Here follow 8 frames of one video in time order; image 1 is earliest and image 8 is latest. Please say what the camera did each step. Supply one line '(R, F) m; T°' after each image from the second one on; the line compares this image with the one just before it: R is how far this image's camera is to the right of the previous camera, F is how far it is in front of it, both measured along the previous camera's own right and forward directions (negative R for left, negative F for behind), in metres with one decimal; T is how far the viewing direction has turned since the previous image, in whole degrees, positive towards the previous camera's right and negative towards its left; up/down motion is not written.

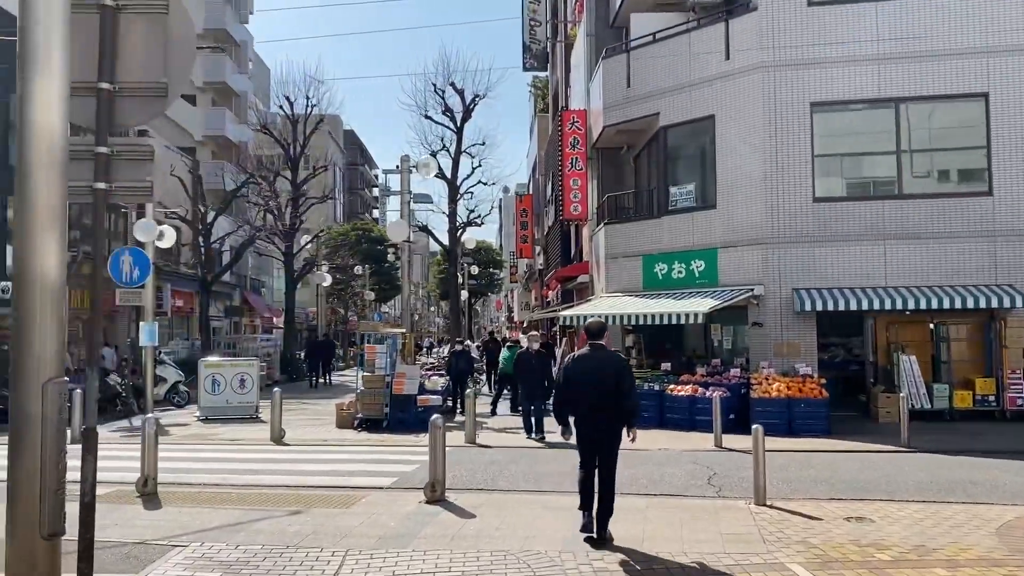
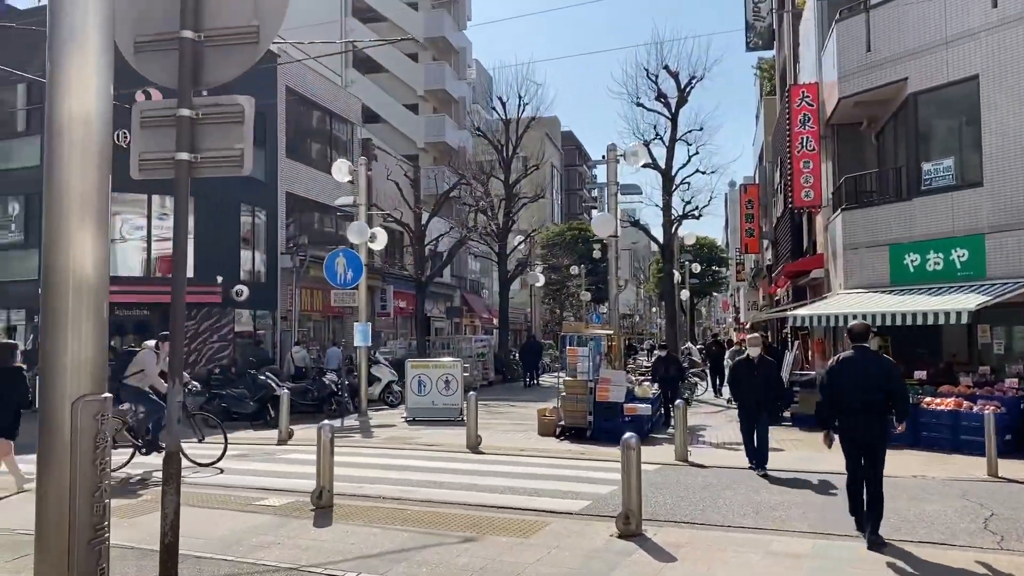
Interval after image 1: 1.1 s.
(+0.2, +1.7) m; -15°
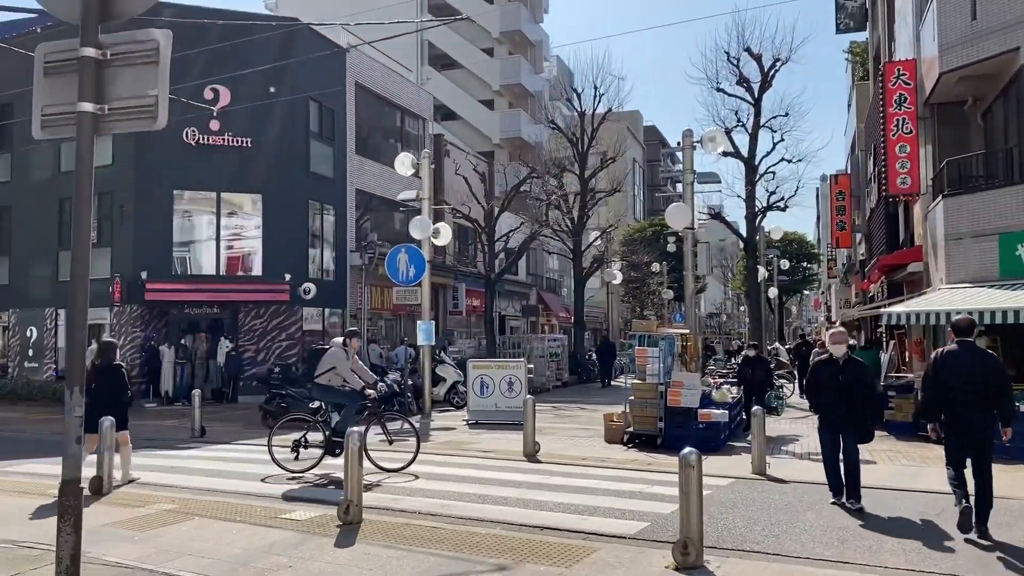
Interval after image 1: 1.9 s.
(+0.4, +1.2) m; -6°
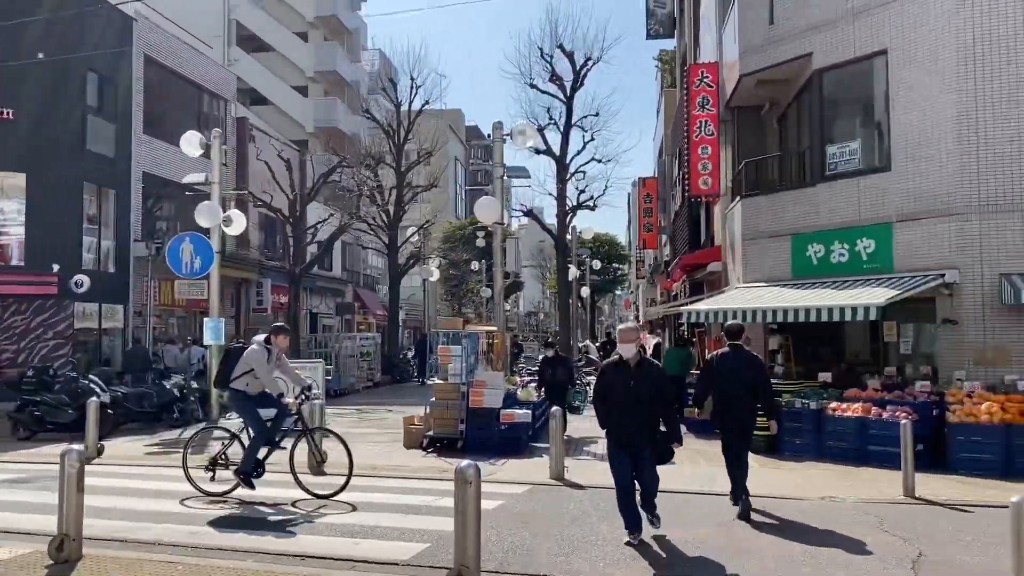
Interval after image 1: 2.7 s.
(+0.6, +1.1) m; +12°
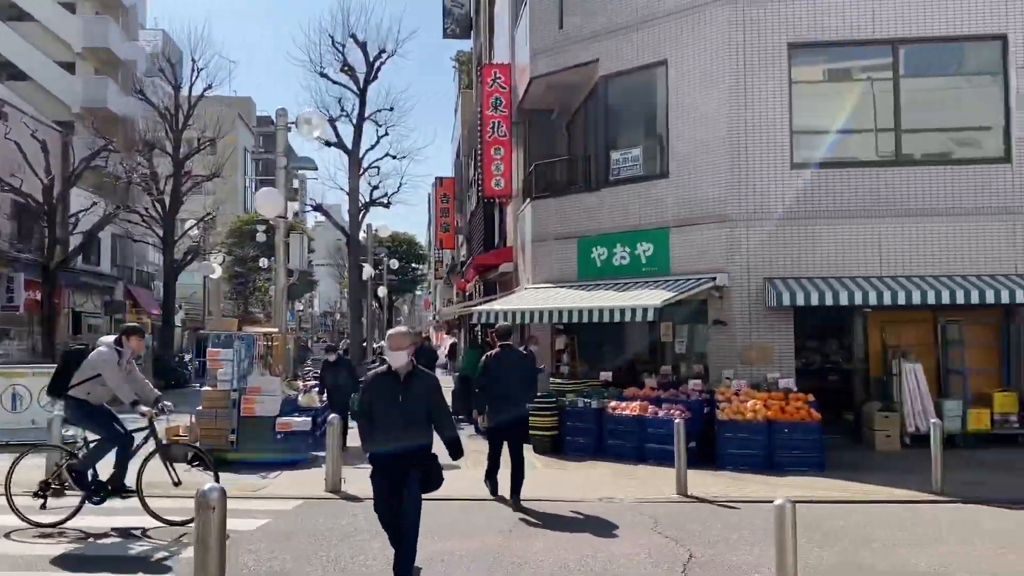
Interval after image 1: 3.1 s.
(+0.3, +0.6) m; +13°
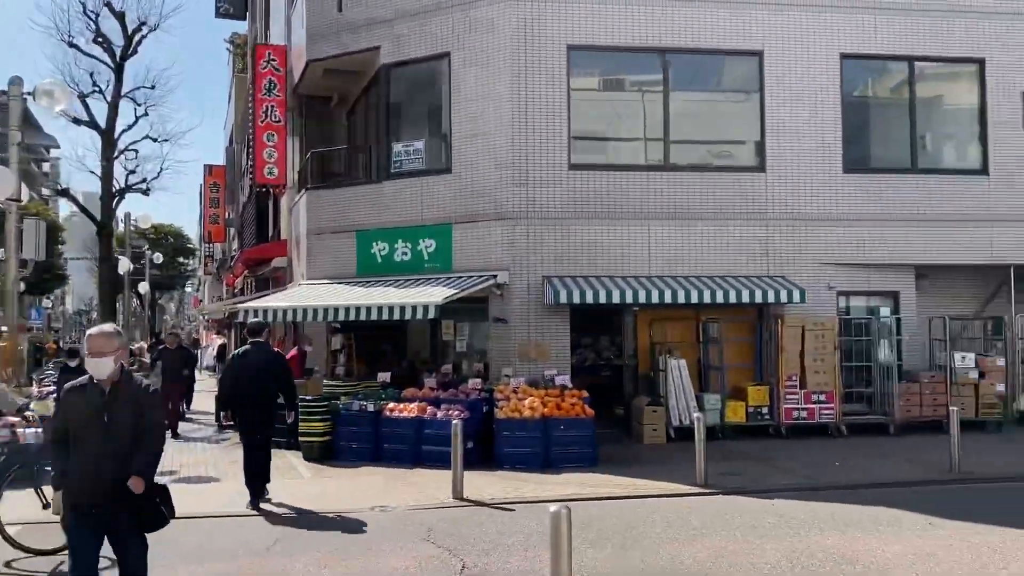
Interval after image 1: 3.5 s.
(+0.2, +0.6) m; +14°
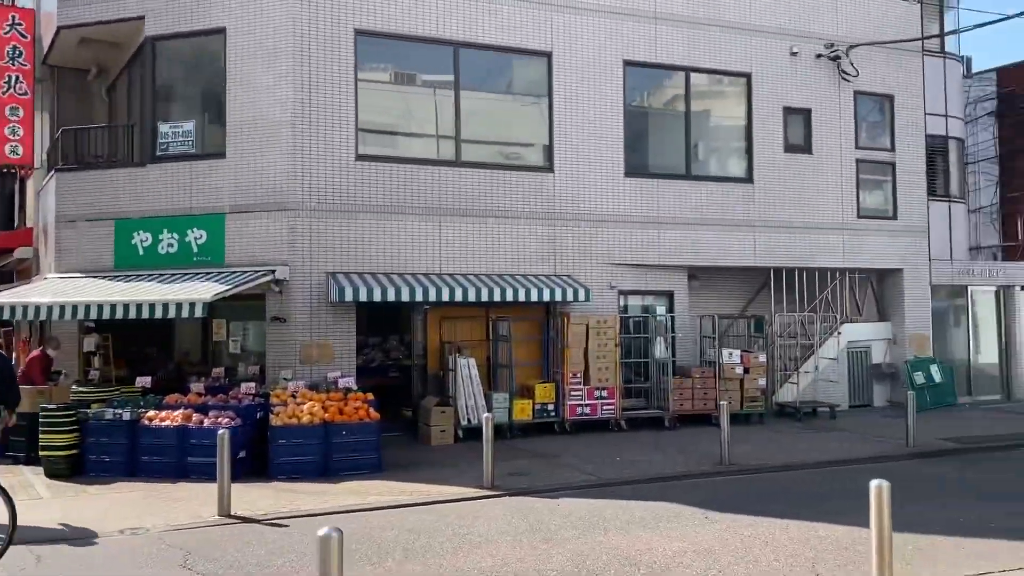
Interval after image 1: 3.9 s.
(+0.1, +0.5) m; +14°
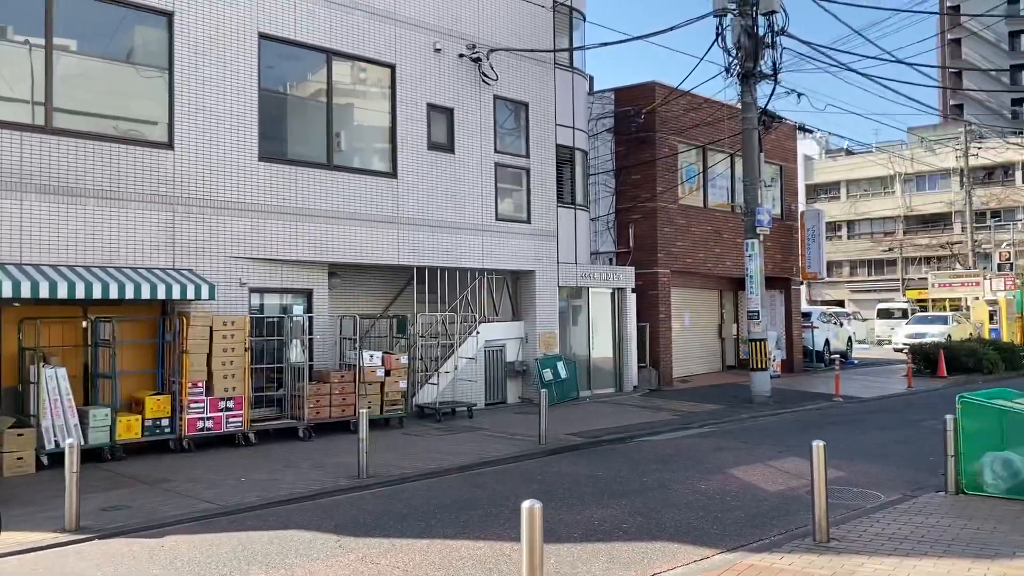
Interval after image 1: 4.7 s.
(+0.3, +1.0) m; +23°
